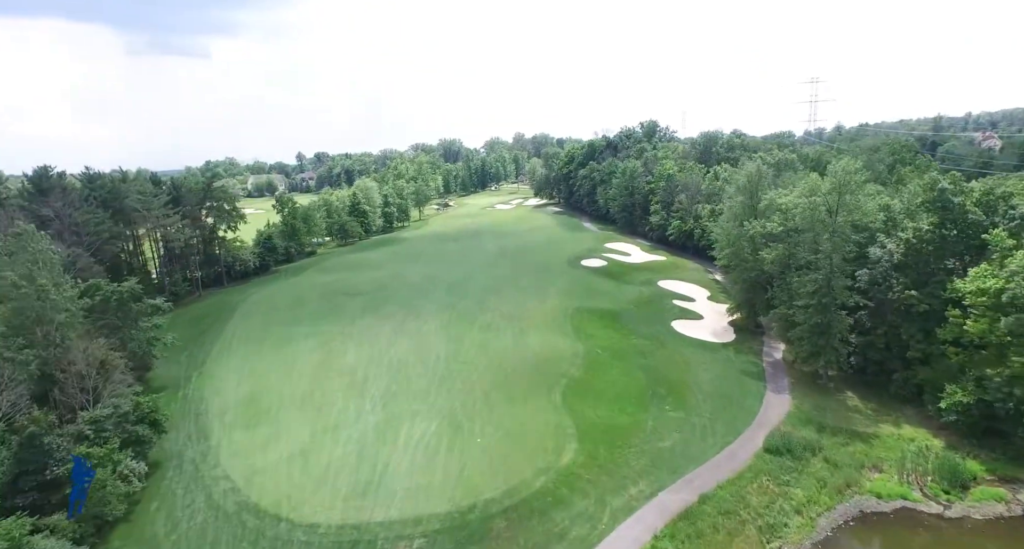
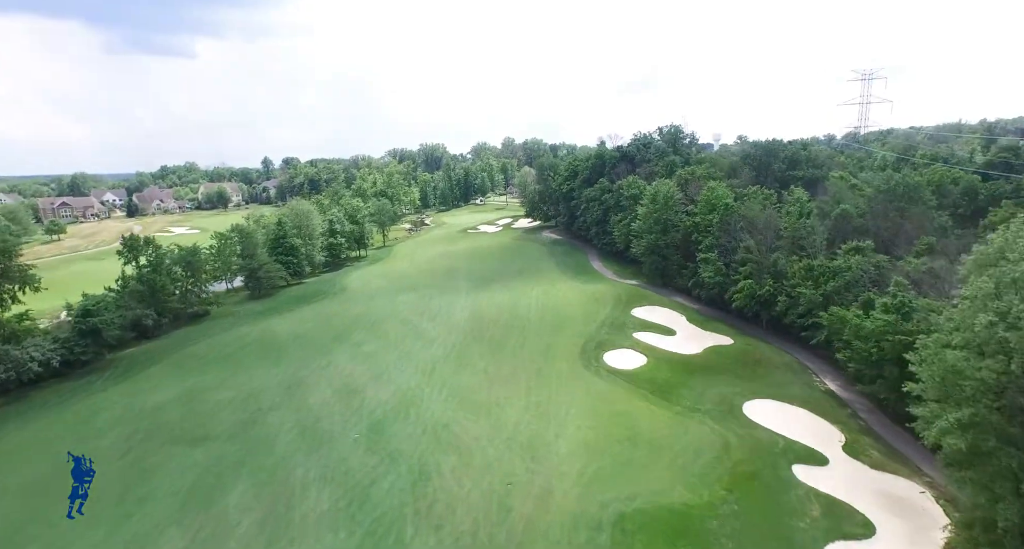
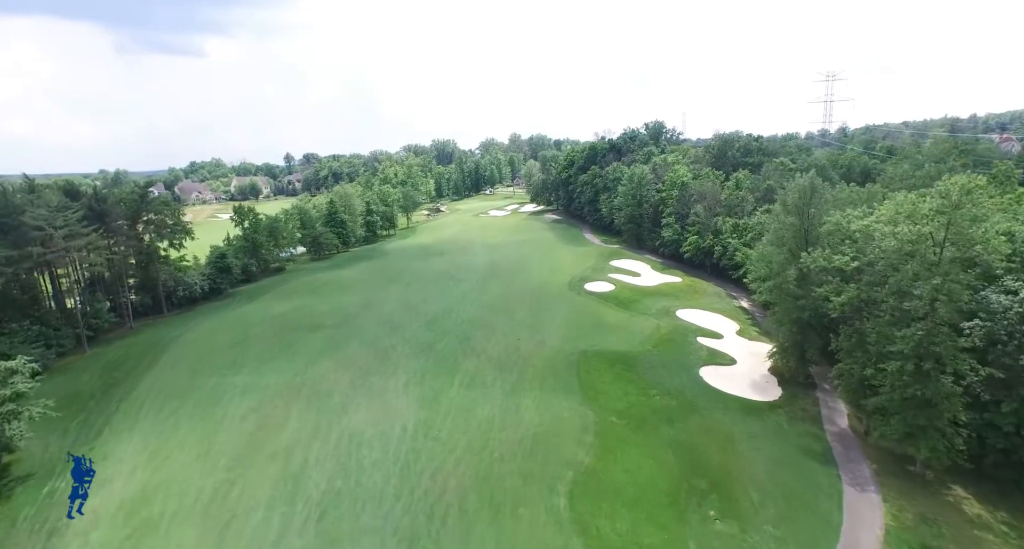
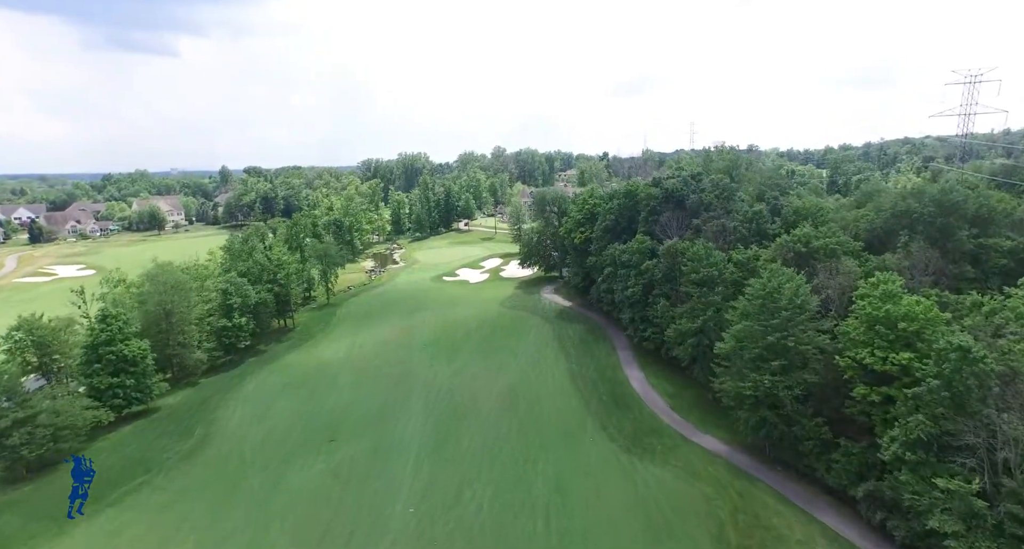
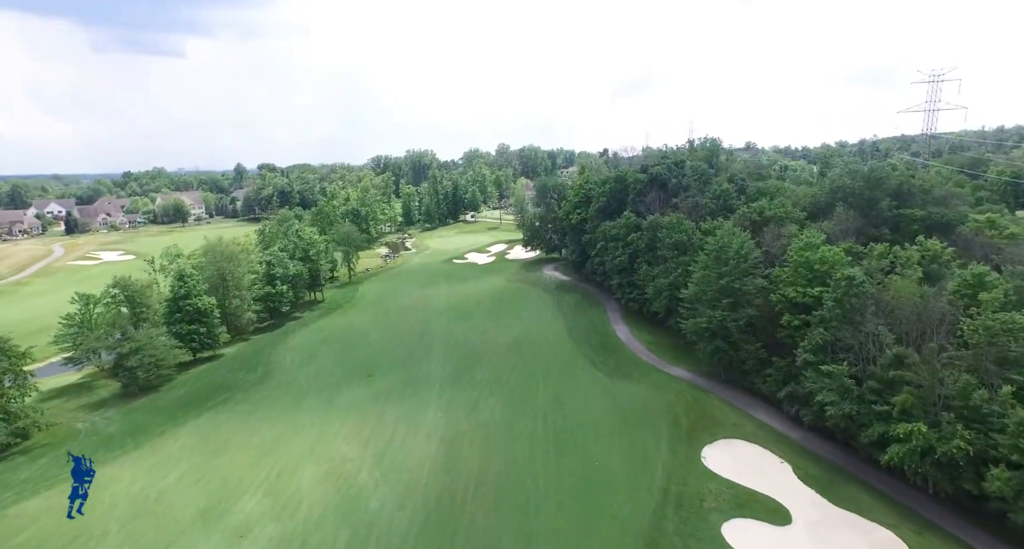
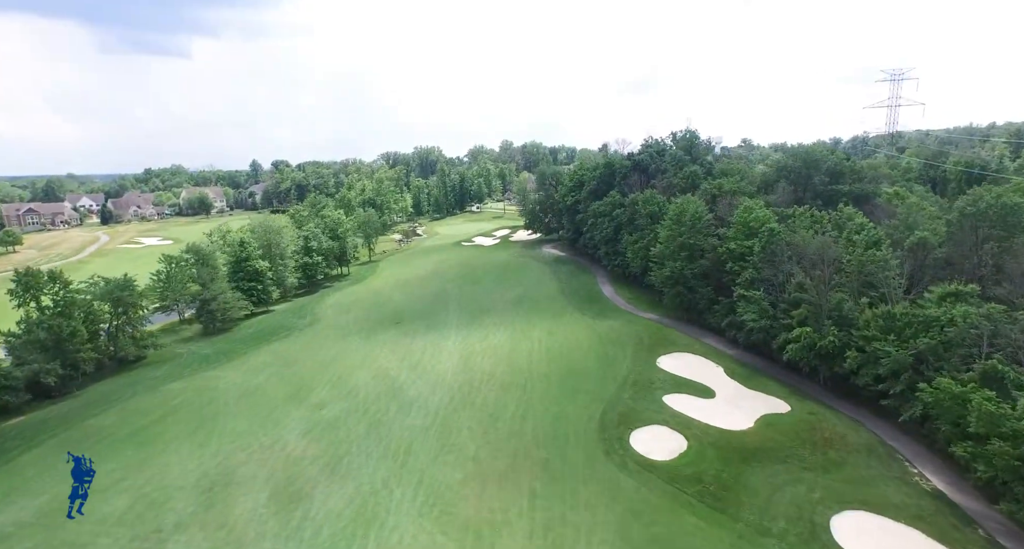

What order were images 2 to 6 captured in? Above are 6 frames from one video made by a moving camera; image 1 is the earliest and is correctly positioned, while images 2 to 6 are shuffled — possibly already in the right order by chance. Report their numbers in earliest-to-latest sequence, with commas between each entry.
3, 2, 6, 5, 4
